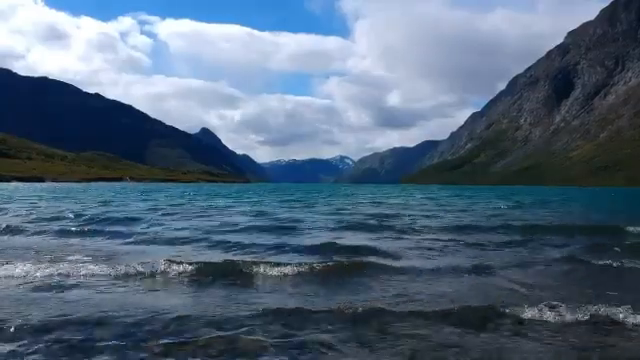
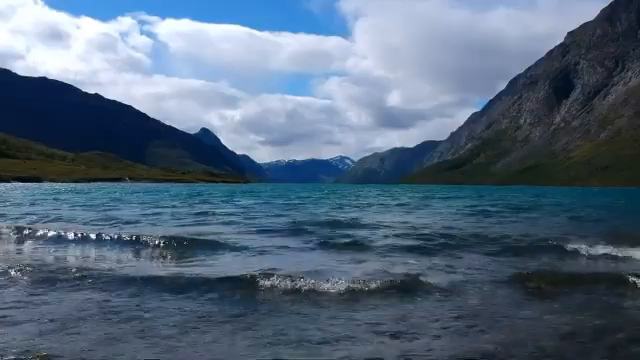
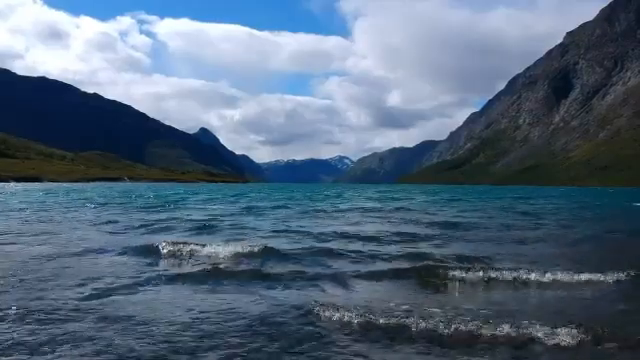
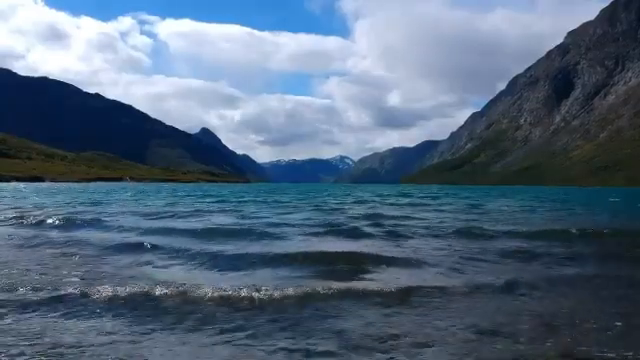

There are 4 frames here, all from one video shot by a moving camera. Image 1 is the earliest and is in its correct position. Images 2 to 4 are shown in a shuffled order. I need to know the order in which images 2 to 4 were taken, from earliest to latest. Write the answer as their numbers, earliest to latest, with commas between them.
4, 2, 3
